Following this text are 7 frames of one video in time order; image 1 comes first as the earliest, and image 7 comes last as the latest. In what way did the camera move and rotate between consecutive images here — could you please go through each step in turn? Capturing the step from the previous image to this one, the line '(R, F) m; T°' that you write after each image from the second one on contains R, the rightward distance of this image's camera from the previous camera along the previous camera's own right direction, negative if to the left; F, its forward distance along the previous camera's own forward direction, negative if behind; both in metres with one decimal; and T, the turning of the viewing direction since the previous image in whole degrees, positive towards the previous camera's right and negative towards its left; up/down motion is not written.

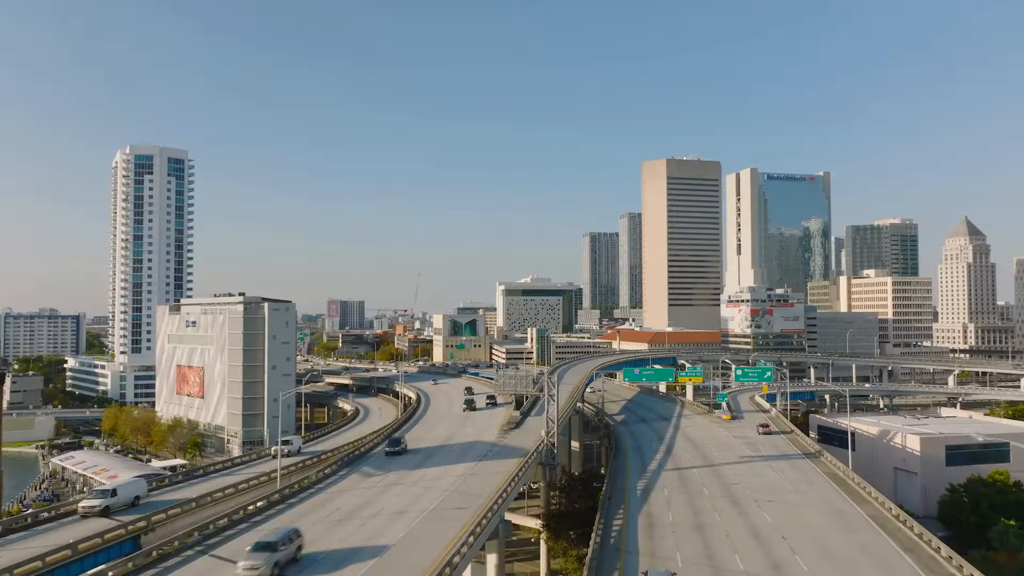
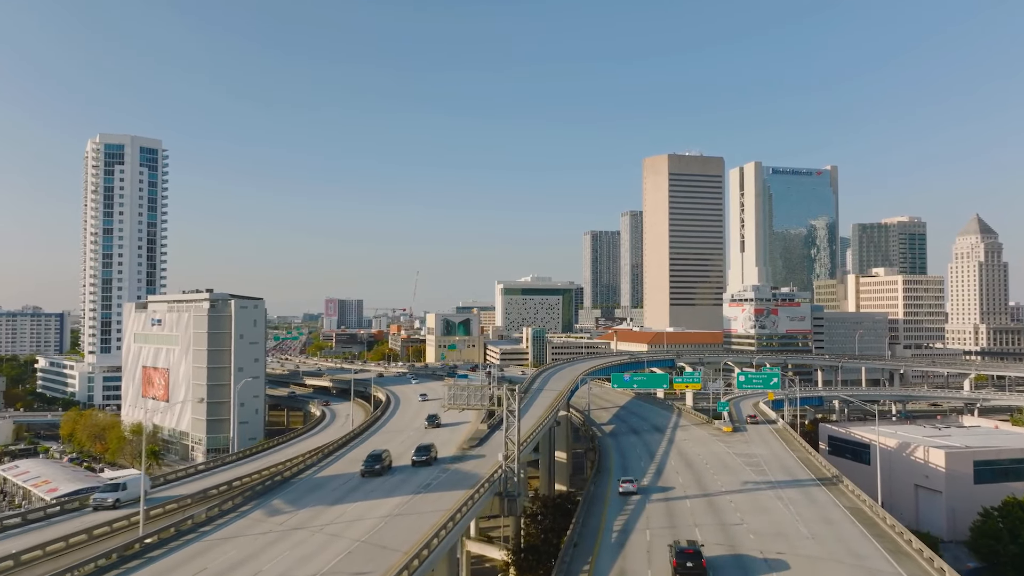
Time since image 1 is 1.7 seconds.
(+2.6, +7.3) m; 0°
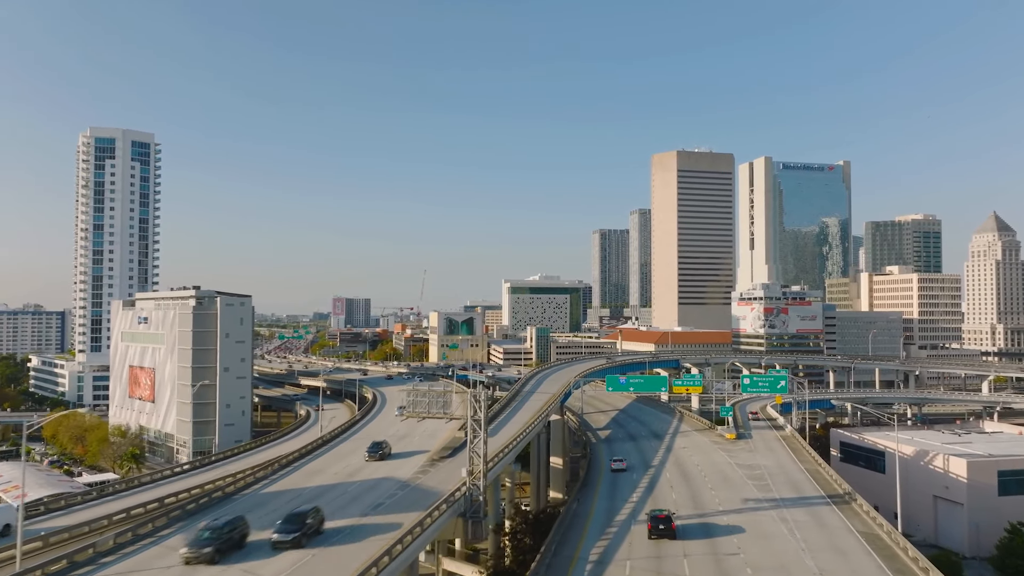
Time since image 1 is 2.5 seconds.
(+2.0, +3.9) m; -1°
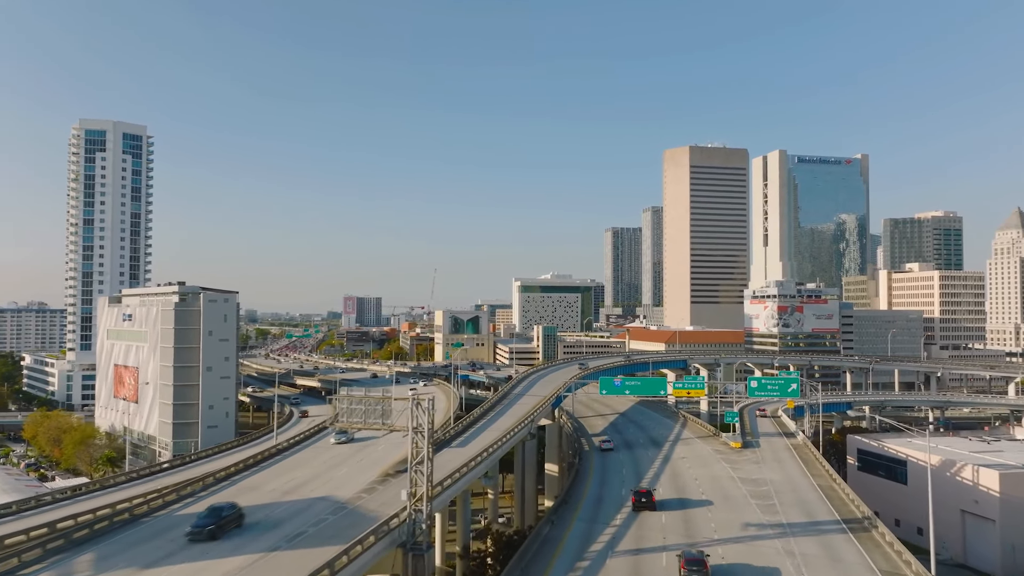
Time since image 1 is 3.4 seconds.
(+2.4, +4.8) m; -1°
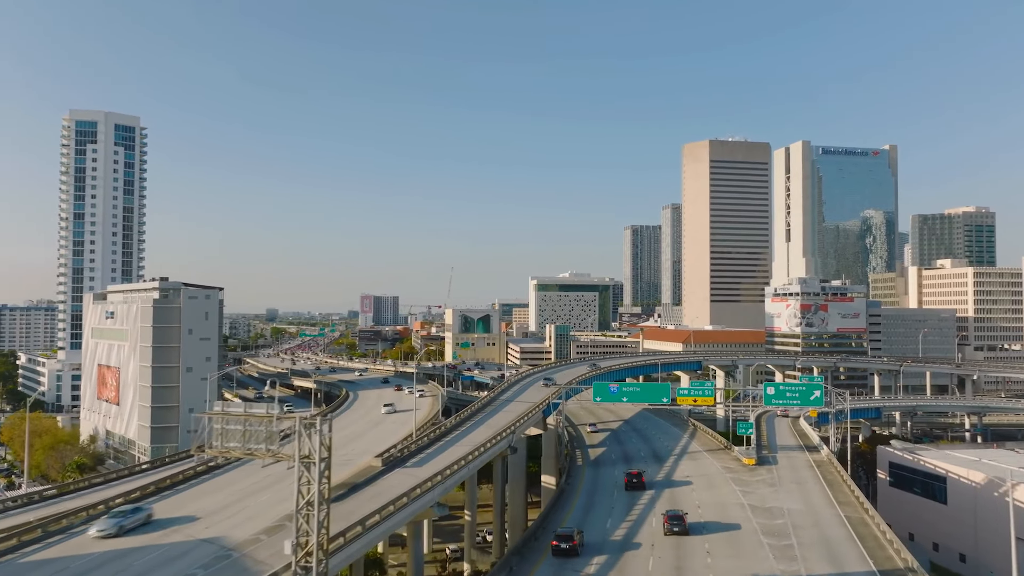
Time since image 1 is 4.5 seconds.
(+2.8, +6.2) m; -2°
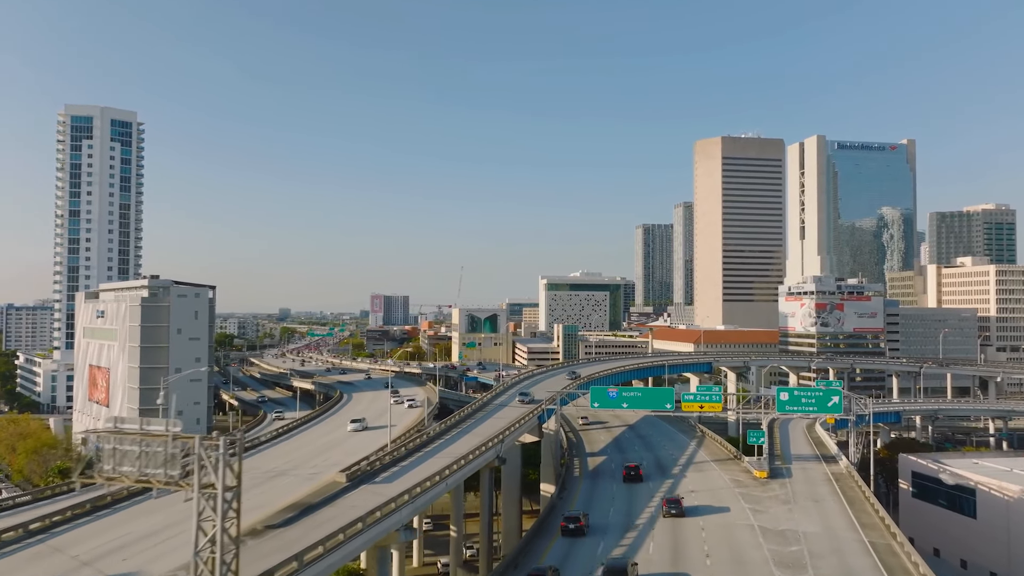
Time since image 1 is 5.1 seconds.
(+1.4, +3.5) m; -1°
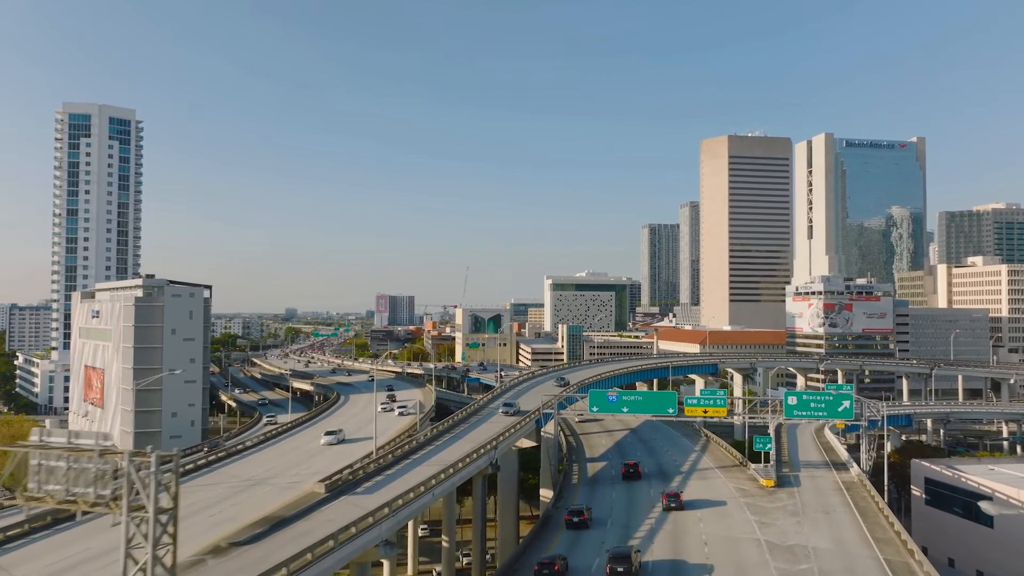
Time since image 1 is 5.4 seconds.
(+0.7, +1.8) m; -1°
